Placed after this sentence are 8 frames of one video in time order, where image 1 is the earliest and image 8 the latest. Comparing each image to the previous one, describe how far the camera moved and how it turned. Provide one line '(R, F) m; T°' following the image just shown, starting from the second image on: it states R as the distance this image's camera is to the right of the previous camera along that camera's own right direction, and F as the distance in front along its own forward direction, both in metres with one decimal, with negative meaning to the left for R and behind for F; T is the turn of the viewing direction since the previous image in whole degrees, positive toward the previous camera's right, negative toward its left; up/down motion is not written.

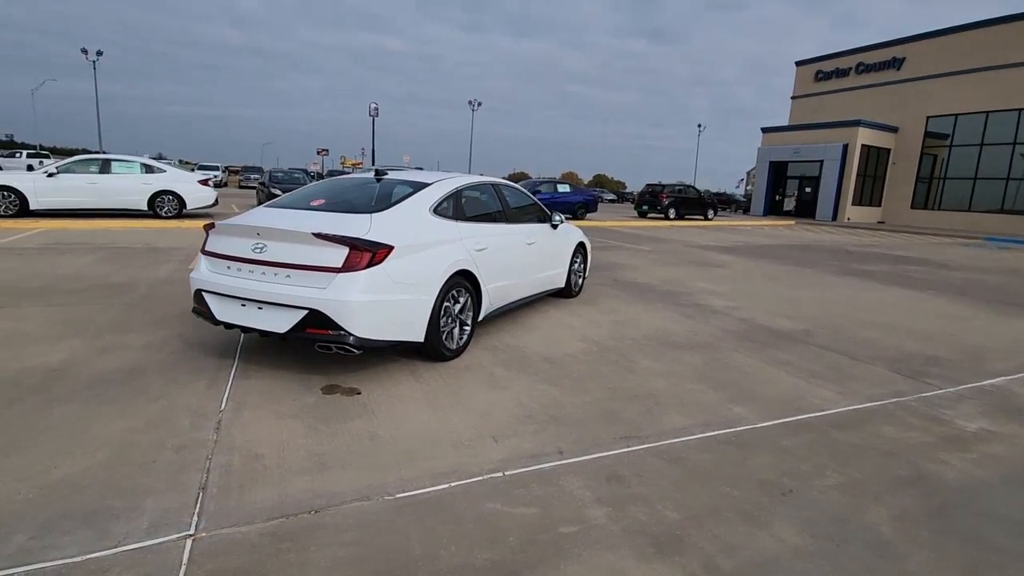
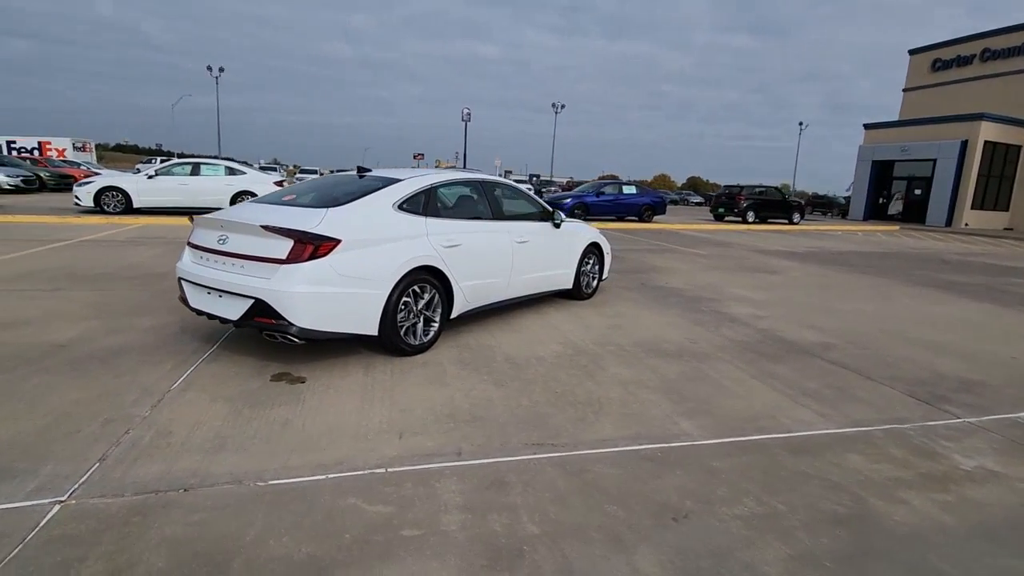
(+1.1, +0.2) m; -9°
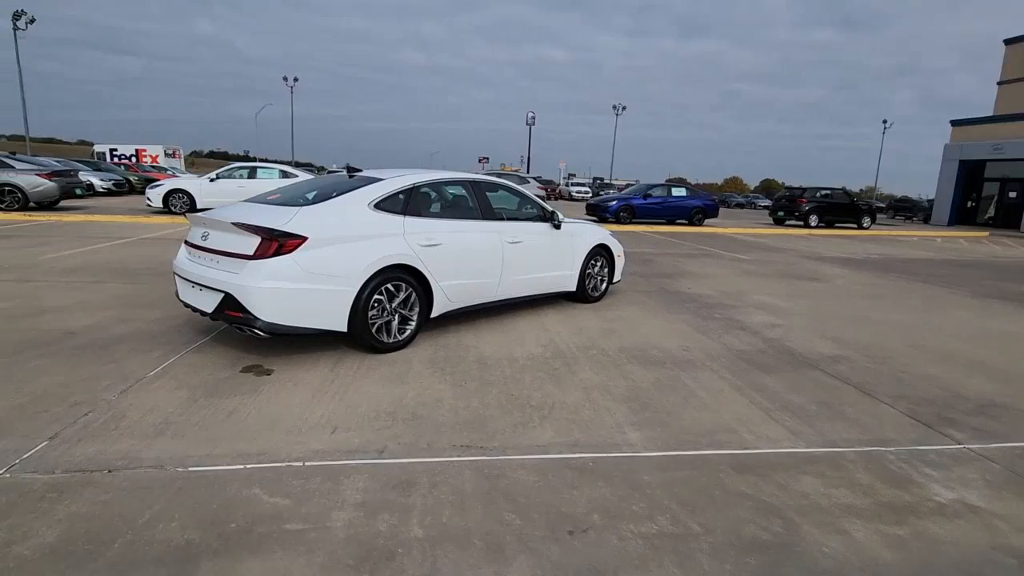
(+0.8, +0.1) m; -7°
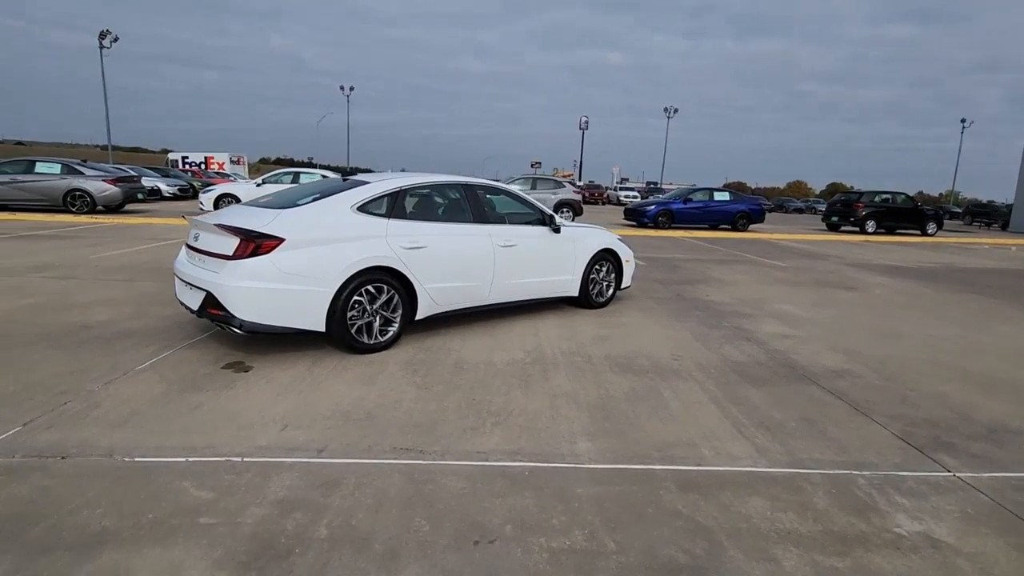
(+0.7, +0.1) m; -5°
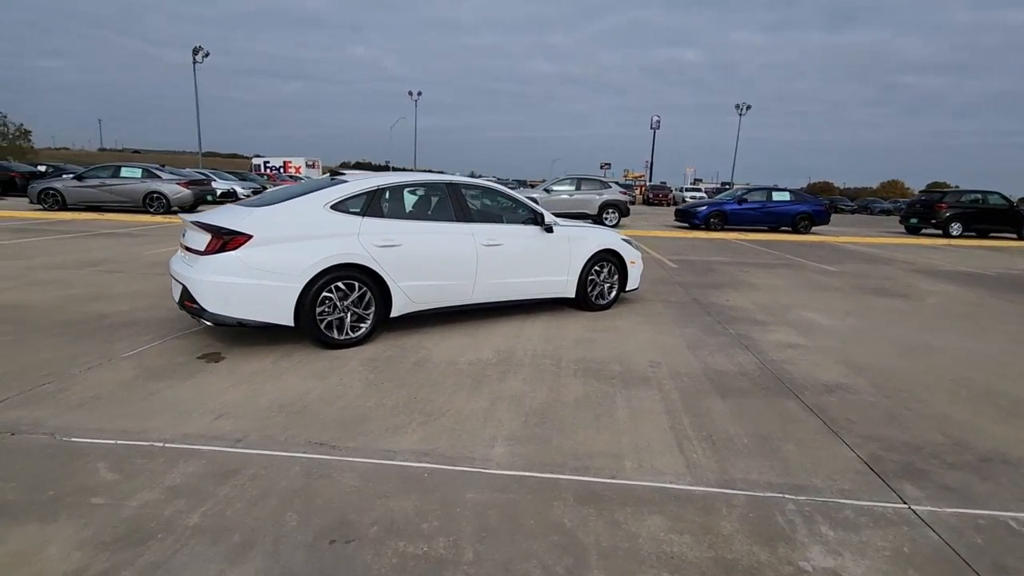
(+0.9, +0.1) m; -7°
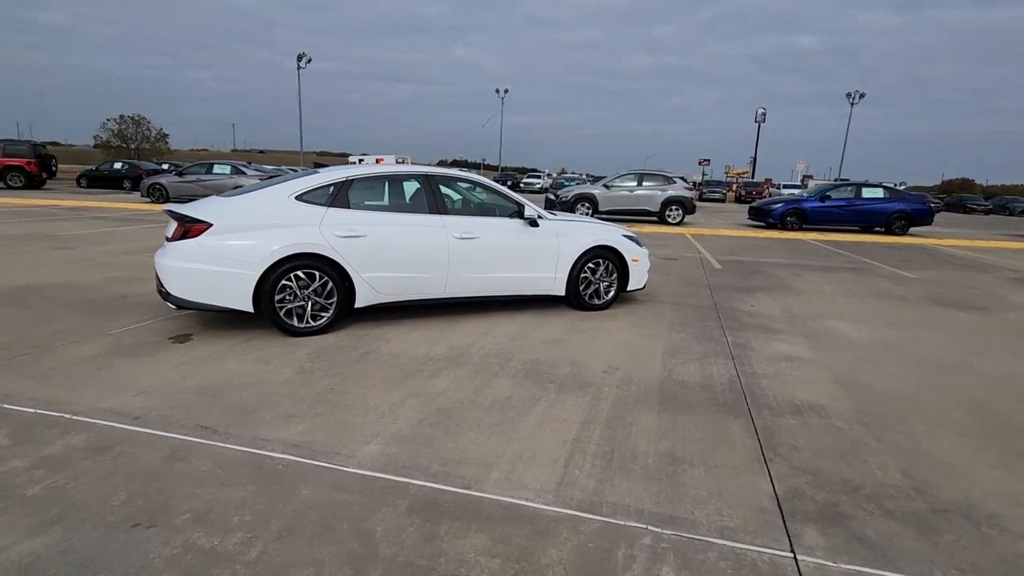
(+1.2, +0.3) m; -10°
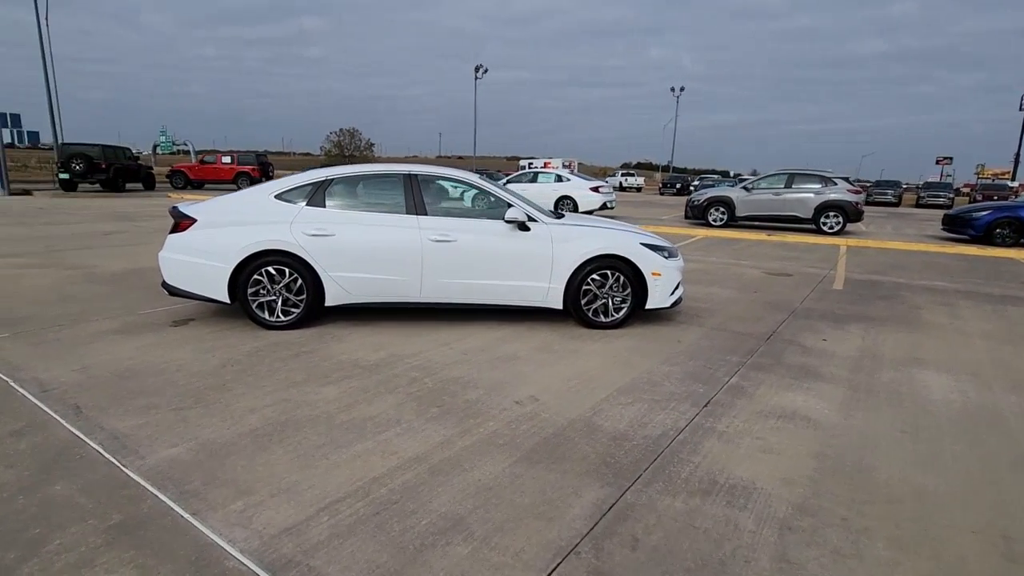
(+2.0, +0.9) m; -19°
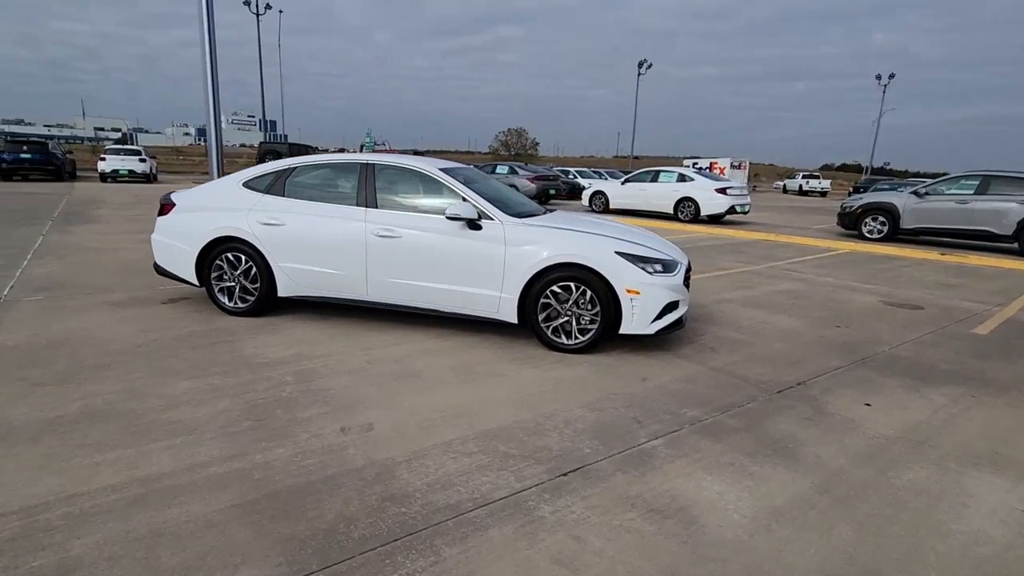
(+1.9, +1.1) m; -17°
